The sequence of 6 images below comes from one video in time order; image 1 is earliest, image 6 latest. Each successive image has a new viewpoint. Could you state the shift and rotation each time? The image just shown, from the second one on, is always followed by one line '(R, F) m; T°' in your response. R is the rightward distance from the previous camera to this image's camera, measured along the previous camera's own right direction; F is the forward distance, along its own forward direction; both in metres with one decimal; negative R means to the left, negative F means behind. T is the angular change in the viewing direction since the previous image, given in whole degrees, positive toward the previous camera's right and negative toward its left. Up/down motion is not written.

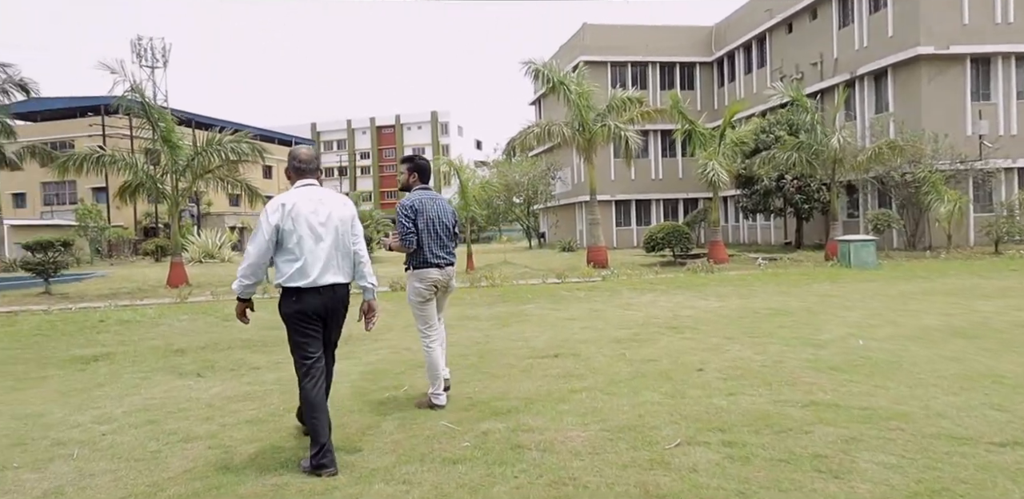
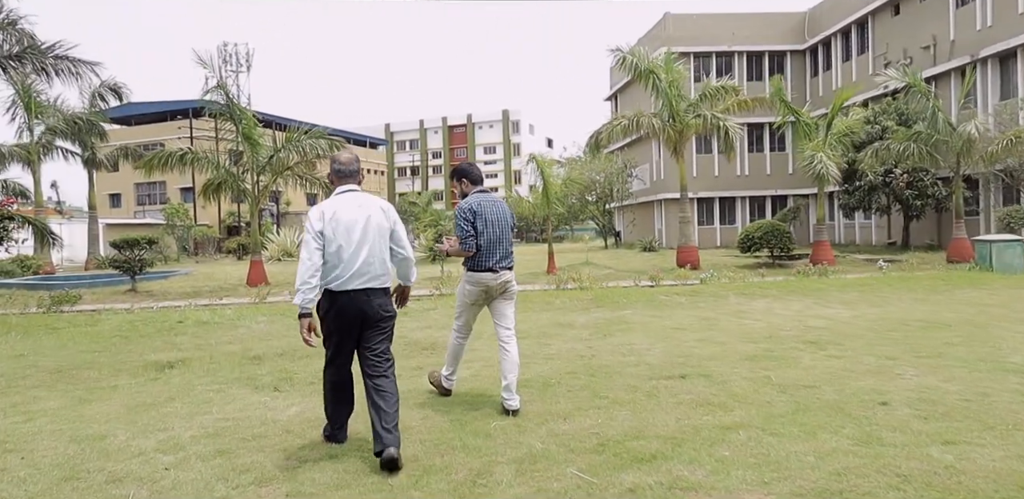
(-0.4, +0.8) m; -6°
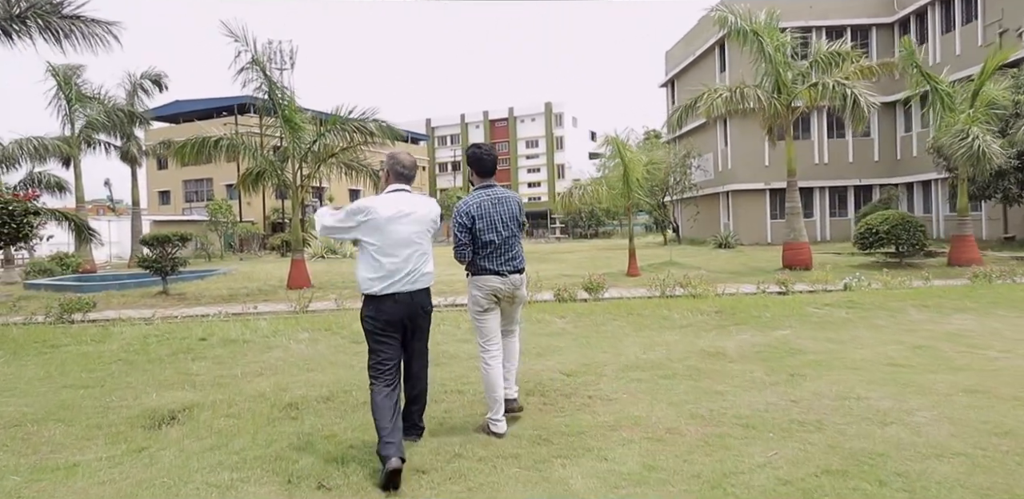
(-0.8, +2.0) m; -4°
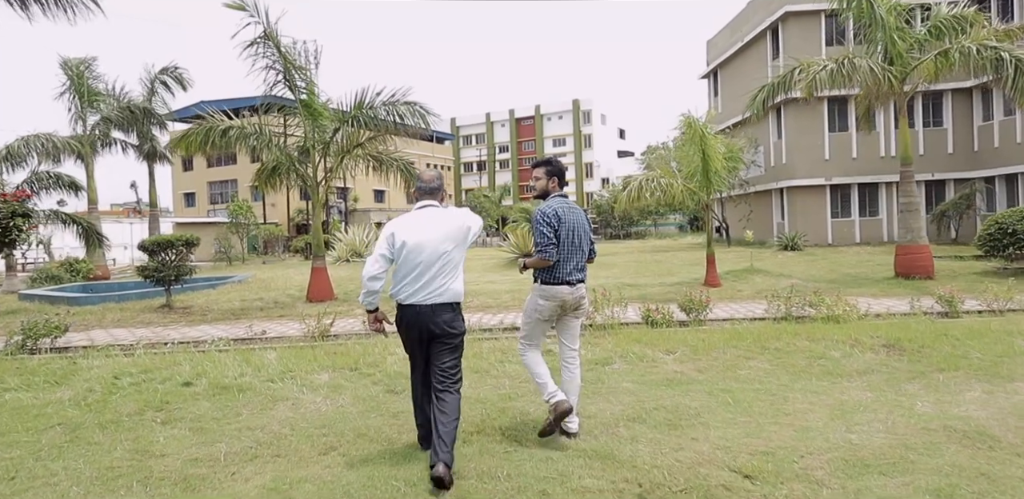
(-0.6, +1.9) m; -2°
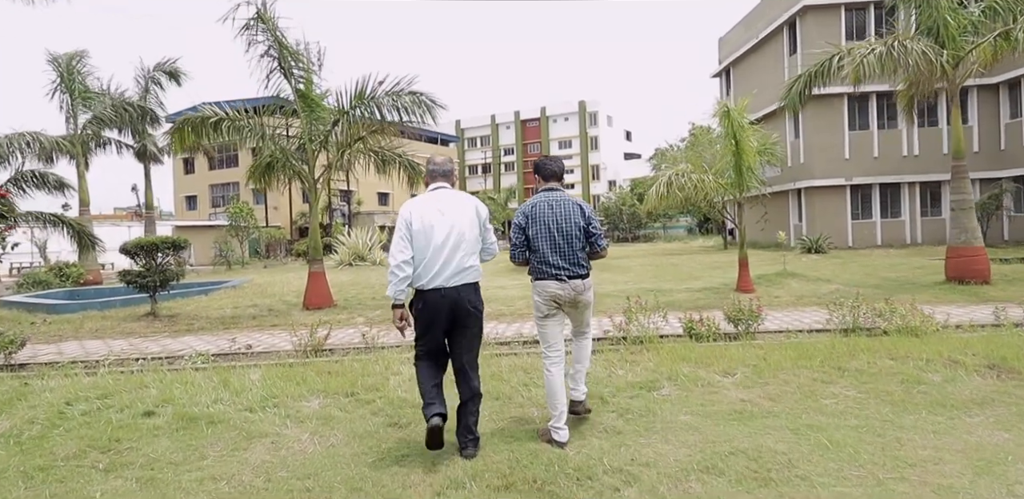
(-0.2, +0.9) m; 0°
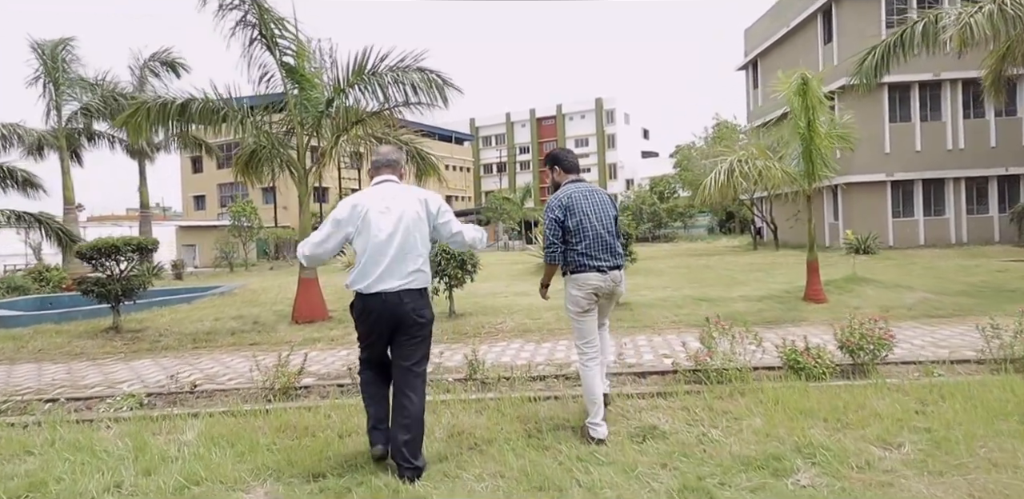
(-0.2, +1.6) m; -1°
